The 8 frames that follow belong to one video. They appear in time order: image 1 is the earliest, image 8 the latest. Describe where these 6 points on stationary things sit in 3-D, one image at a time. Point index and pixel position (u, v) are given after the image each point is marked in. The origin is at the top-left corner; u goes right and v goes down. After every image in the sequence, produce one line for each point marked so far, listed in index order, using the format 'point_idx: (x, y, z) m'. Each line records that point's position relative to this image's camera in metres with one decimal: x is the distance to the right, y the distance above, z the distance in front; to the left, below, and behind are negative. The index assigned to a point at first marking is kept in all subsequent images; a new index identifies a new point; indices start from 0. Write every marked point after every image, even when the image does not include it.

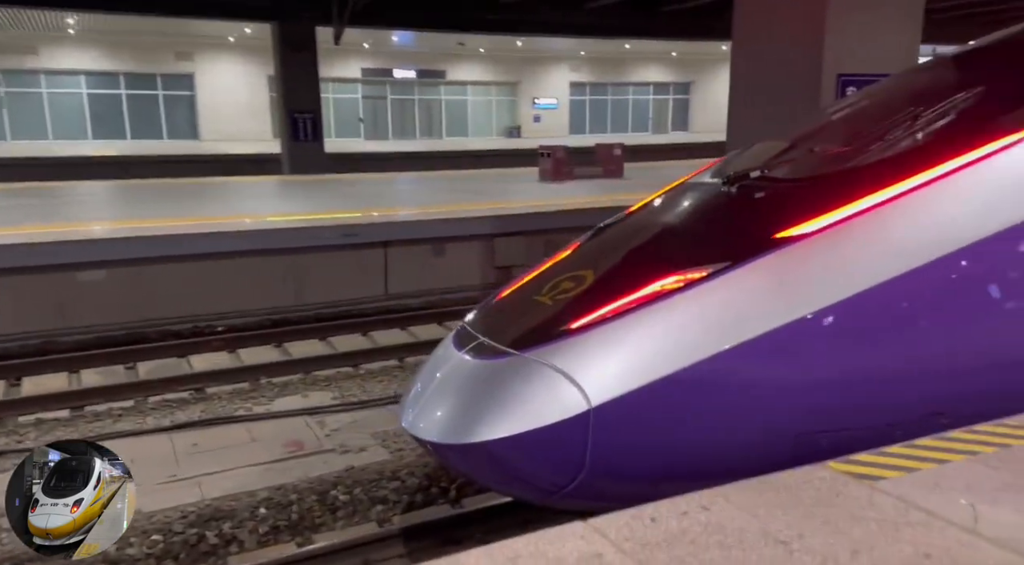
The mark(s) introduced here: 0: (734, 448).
0: (+0.8, -0.6, +2.7) m
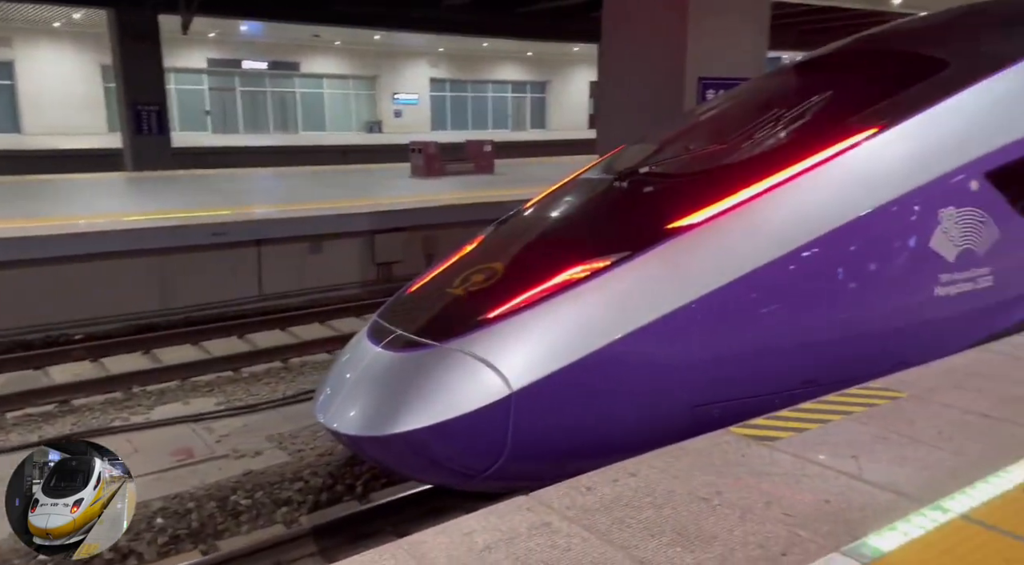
0: (+0.5, -0.6, +2.9) m
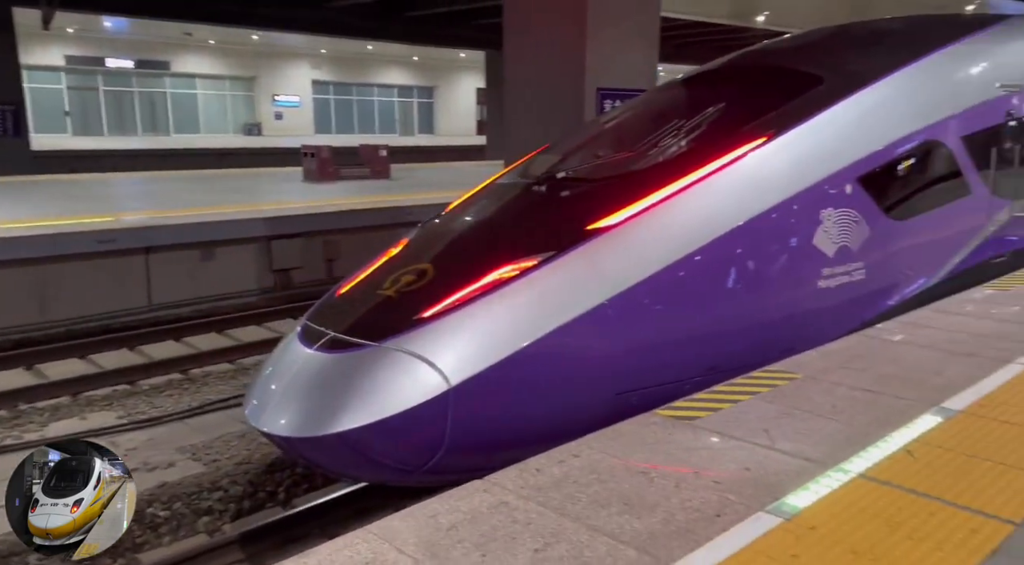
0: (+0.2, -0.6, +3.1) m
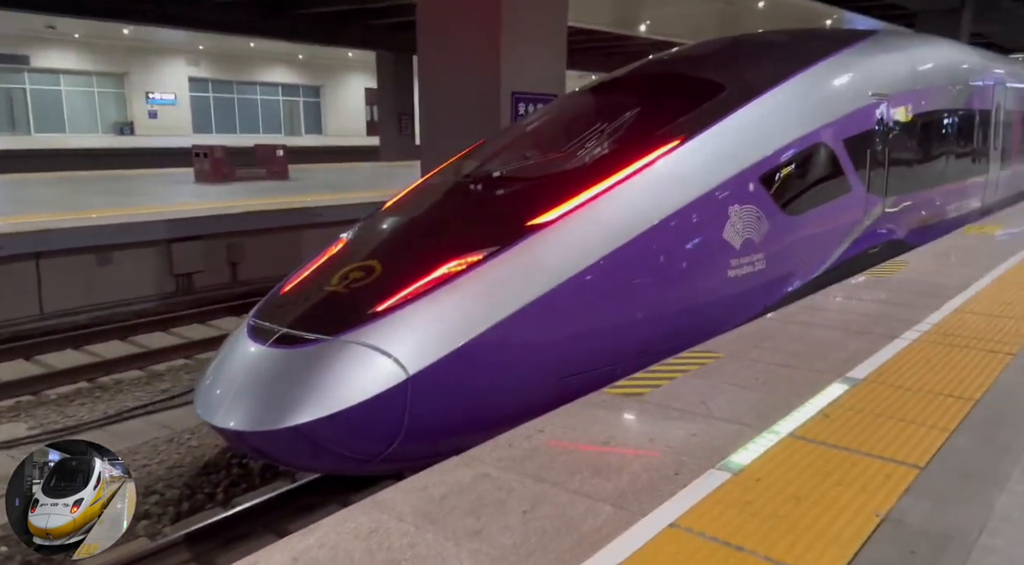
0: (0.0, -0.5, +3.3) m
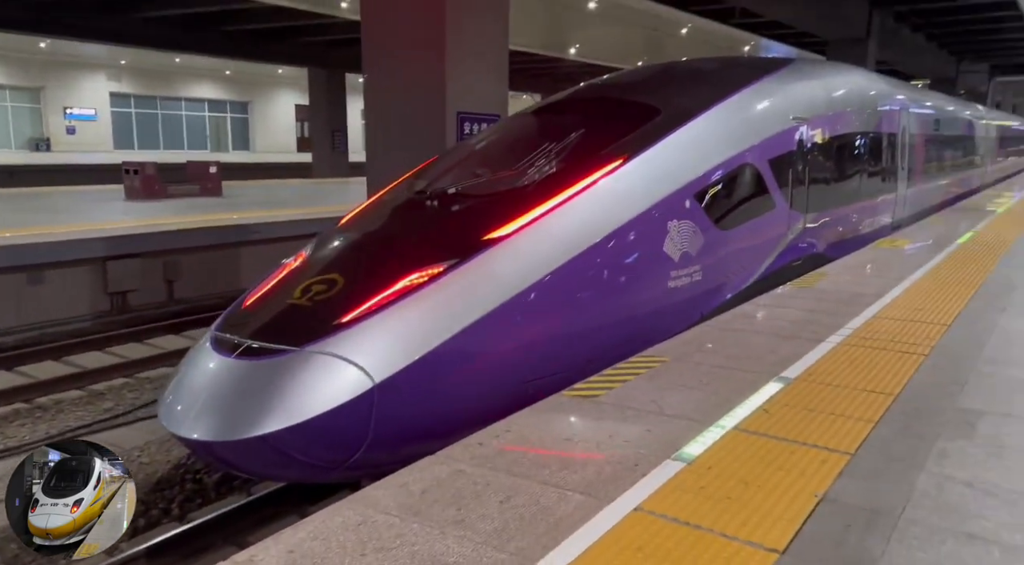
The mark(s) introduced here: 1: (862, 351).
0: (-0.2, -0.6, +3.4) m
1: (+1.8, -0.4, +3.7) m
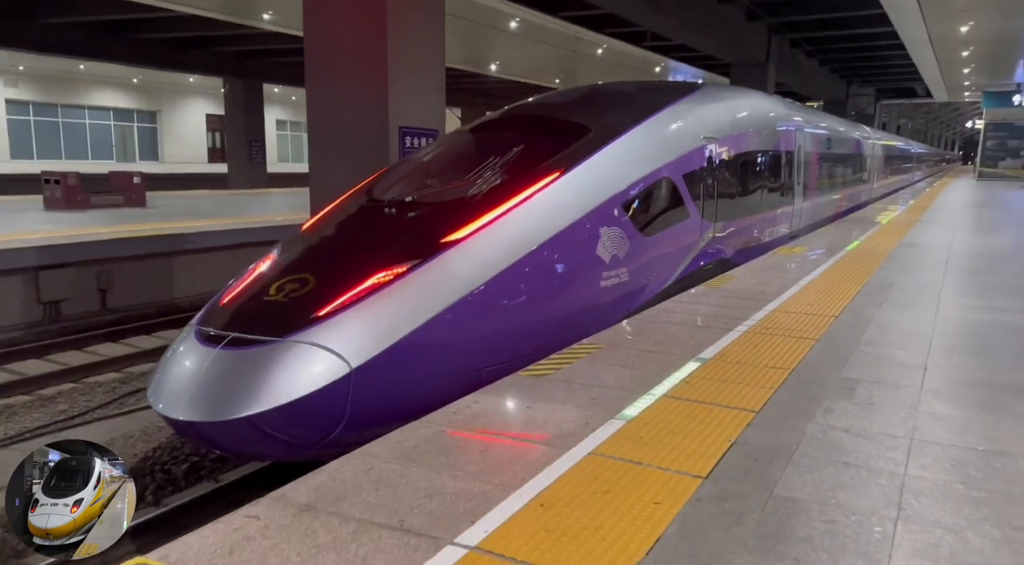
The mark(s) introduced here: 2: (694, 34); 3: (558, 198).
0: (-0.4, -0.6, +3.8) m
1: (+1.5, -0.3, +4.3) m
2: (+3.3, +4.5, +13.1) m
3: (+0.3, +0.5, +4.6) m
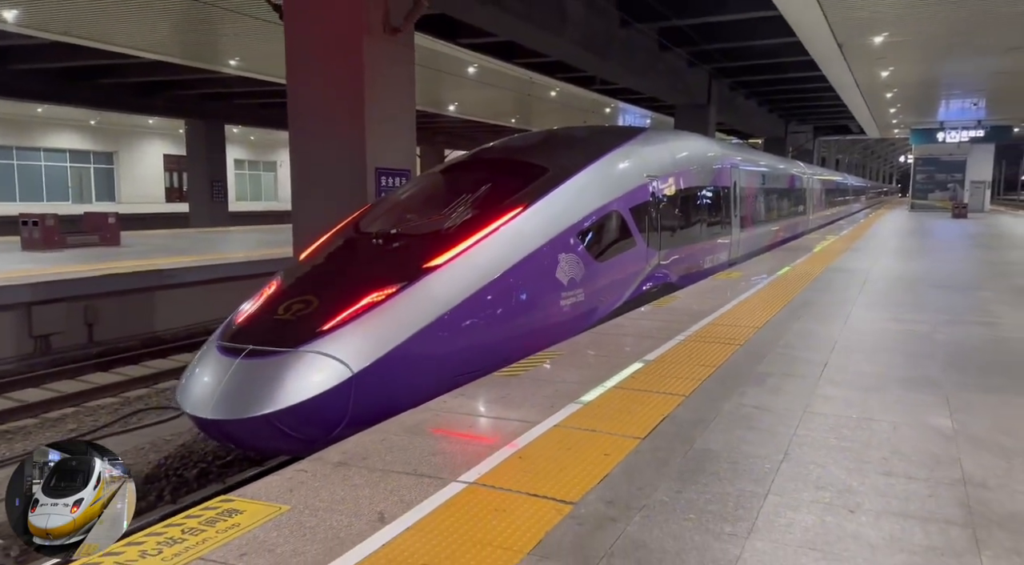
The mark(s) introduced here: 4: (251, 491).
0: (-0.6, -0.7, +4.5) m
1: (+1.3, -0.4, +5.1) m
2: (+2.5, +4.0, +14.2) m
3: (+0.1, +0.4, +5.3) m
4: (-0.9, -0.7, +2.5) m
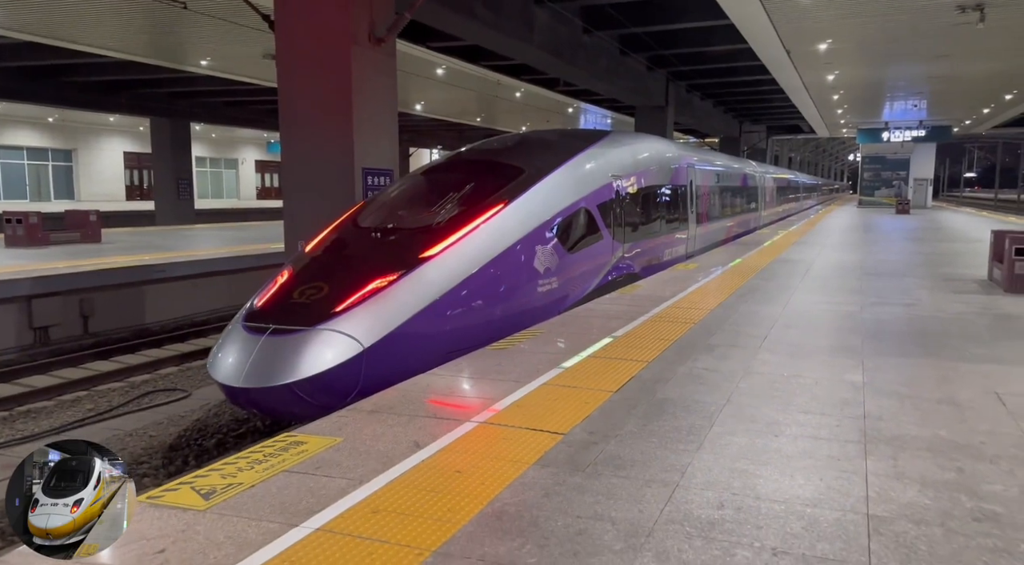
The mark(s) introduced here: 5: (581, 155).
0: (-0.7, -0.6, +5.1) m
1: (+1.2, -0.3, +5.8) m
2: (+1.9, +4.1, +15.0) m
3: (-0.1, +0.5, +6.0) m
4: (-0.9, -0.6, +3.1) m
5: (+0.7, +1.3, +7.3) m
